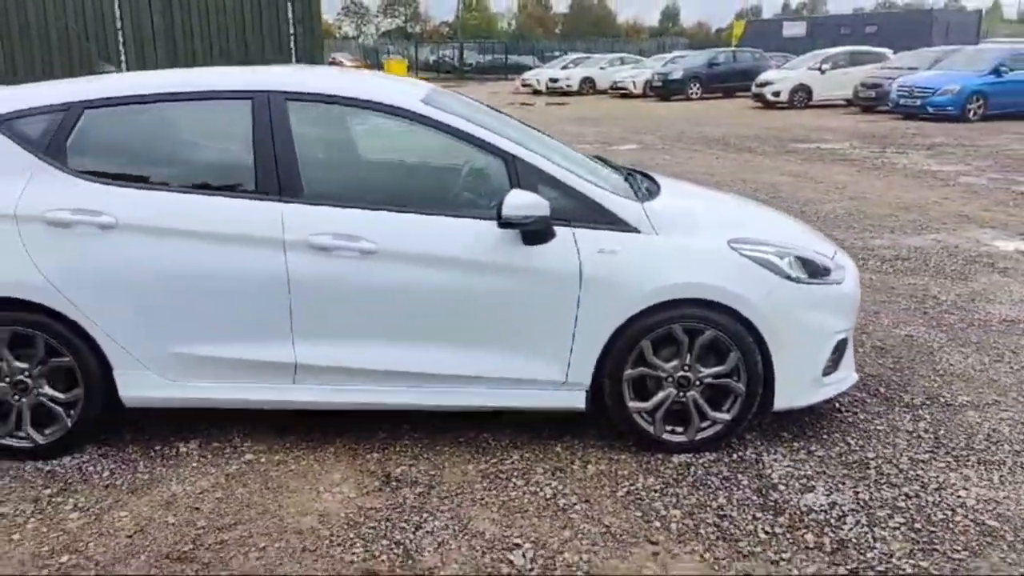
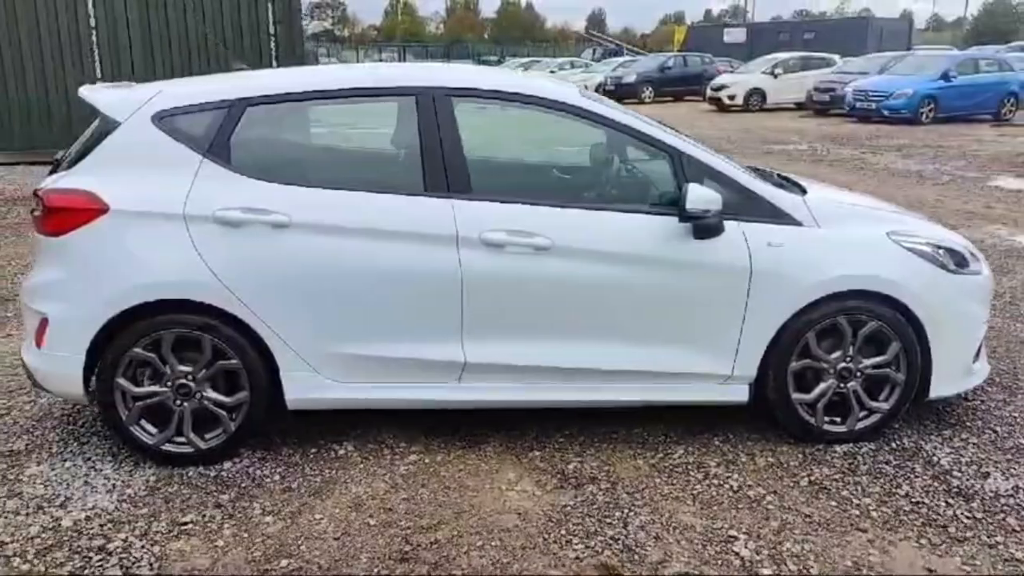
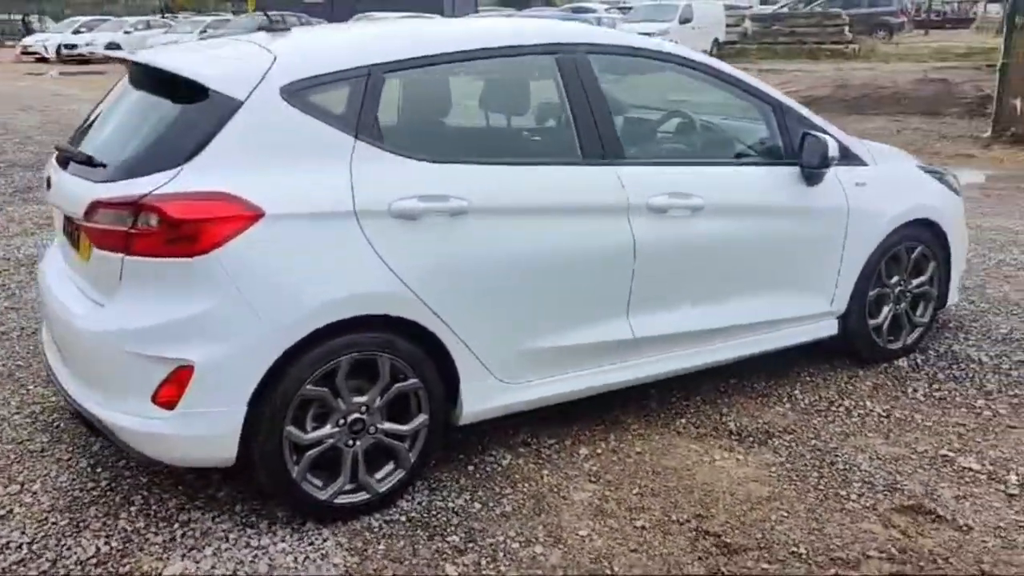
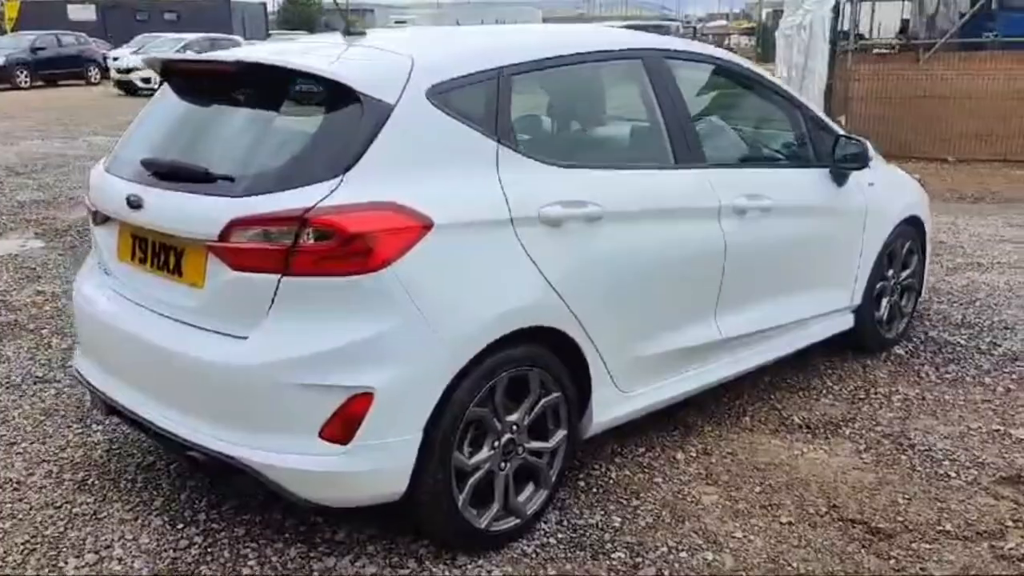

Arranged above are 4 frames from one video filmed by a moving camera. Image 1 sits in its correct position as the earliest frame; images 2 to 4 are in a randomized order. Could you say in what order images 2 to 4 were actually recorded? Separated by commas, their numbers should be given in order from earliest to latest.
2, 3, 4
